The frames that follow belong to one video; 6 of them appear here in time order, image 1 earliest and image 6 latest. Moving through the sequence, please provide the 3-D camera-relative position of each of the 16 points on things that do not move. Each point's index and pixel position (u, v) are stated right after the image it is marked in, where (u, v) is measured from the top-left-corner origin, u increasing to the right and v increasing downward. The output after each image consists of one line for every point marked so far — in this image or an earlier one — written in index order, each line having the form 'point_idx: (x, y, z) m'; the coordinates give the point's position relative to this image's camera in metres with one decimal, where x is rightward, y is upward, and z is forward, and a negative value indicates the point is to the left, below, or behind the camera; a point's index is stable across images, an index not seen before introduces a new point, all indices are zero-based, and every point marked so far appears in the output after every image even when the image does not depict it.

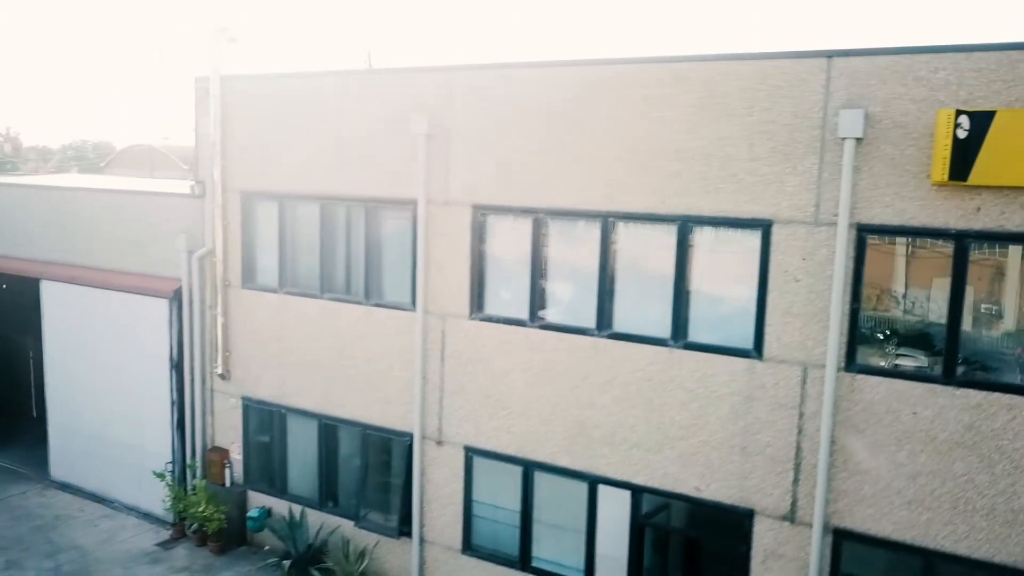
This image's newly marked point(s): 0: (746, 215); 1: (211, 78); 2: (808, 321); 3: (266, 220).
0: (+2.1, +0.6, +7.5) m
1: (-3.7, +2.6, +10.5) m
2: (+2.6, -0.3, +7.3) m
3: (-3.0, +0.8, +10.5) m
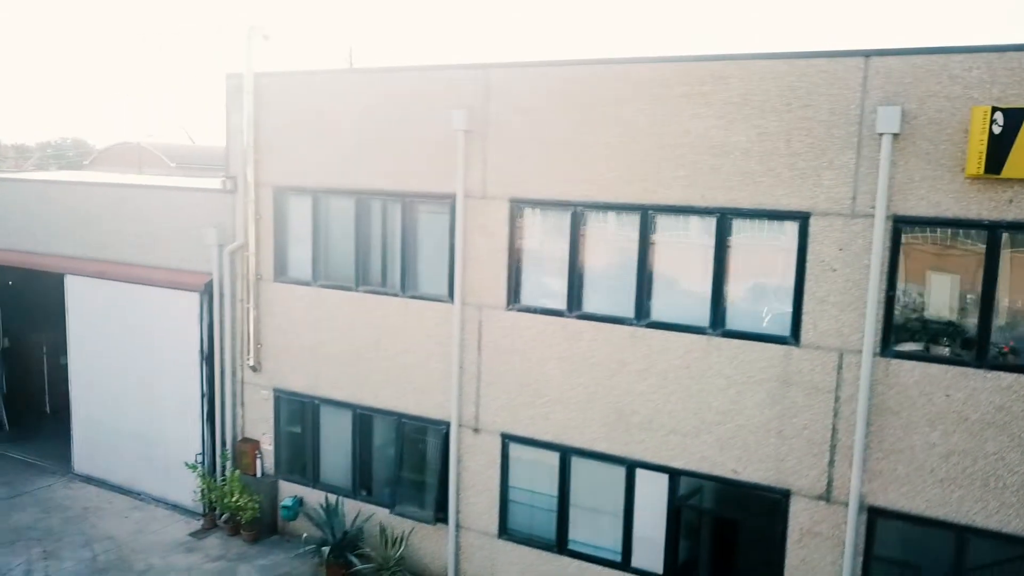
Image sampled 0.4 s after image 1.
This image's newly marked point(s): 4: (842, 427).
0: (+2.5, +0.7, +7.9) m
1: (-3.3, +2.6, +10.7) m
2: (+3.0, -0.2, +7.7) m
3: (-2.7, +0.9, +10.7) m
4: (+3.0, -1.2, +7.8) m
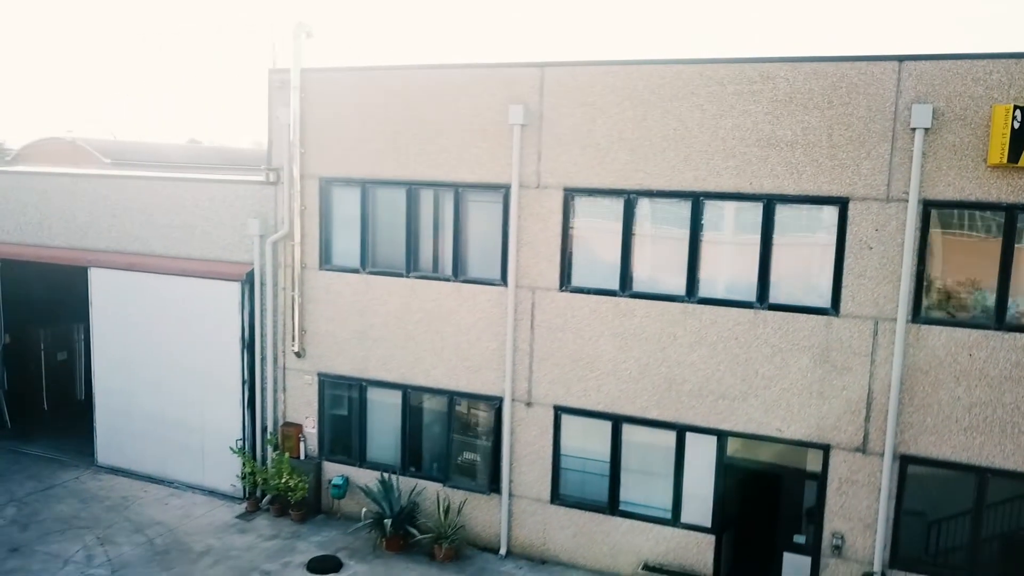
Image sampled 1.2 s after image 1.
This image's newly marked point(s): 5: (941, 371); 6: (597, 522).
0: (+3.3, +1.0, +8.9) m
1: (-2.9, +2.8, +11.1) m
2: (+3.8, +0.1, +8.8) m
3: (-2.2, +1.1, +11.2) m
4: (+3.8, -1.0, +8.9) m
5: (+4.4, -0.8, +8.6) m
6: (+1.0, -2.8, +10.2) m
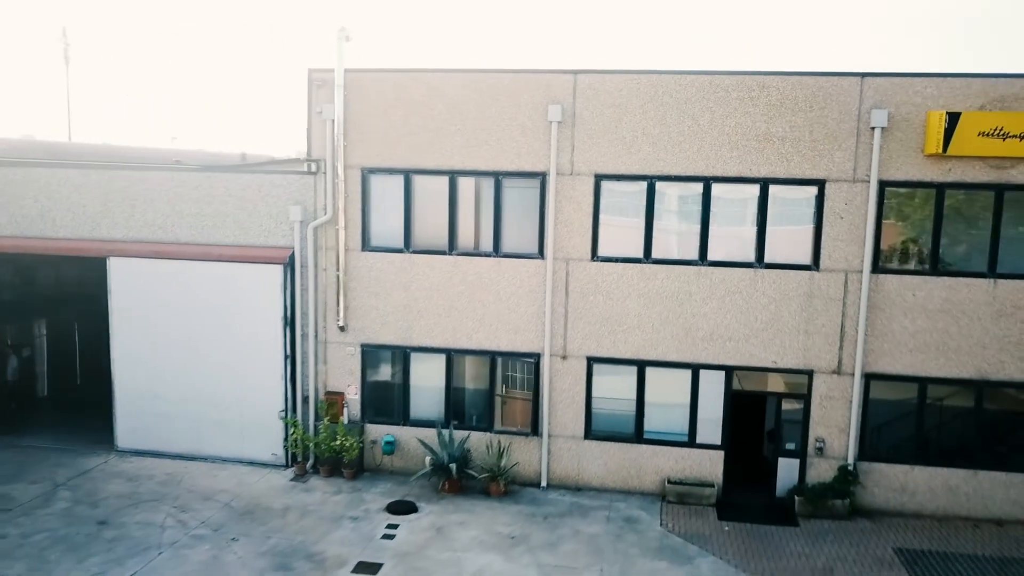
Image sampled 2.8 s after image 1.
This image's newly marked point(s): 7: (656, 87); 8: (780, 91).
0: (+4.0, +1.5, +11.6) m
1: (-2.5, +3.1, +12.3) m
2: (+4.6, +0.6, +11.6) m
3: (-1.8, +1.4, +12.5) m
4: (+4.6, -0.5, +11.7) m
5: (+5.2, -0.3, +11.6) m
6: (+1.6, -2.3, +12.3) m
7: (+2.0, +2.7, +11.7) m
8: (+3.6, +2.6, +11.5) m
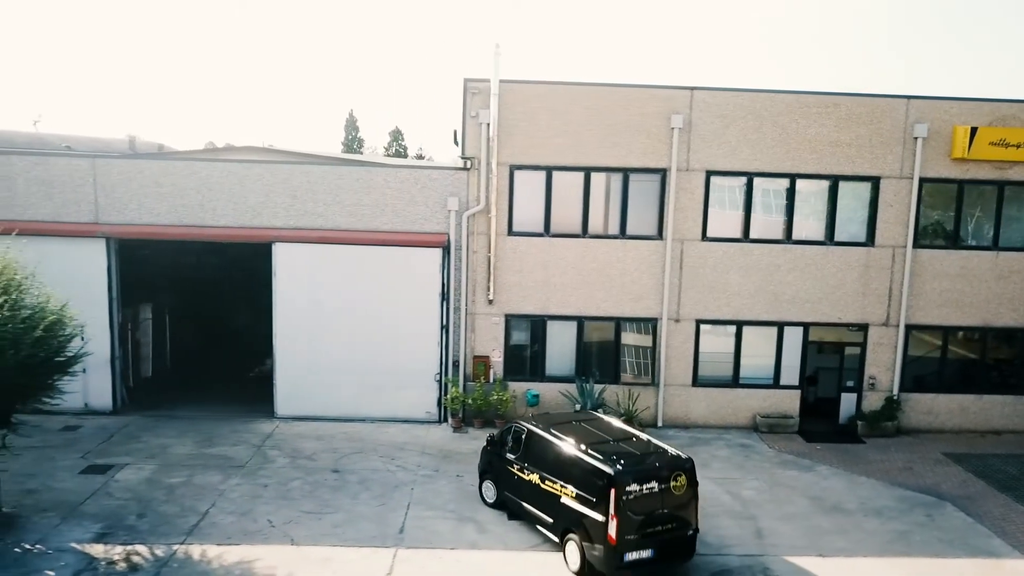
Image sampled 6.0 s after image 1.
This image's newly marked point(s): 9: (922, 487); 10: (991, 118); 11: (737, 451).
0: (+6.2, +2.0, +15.0) m
1: (-0.4, +3.4, +14.4) m
2: (+6.8, +1.1, +15.1) m
3: (+0.3, +1.8, +14.8) m
4: (+6.8, 0.0, +15.2) m
5: (+7.4, +0.3, +15.3) m
6: (+3.8, -1.9, +15.4) m
7: (+4.2, +3.2, +14.7) m
8: (+5.8, +3.1, +14.8) m
9: (+6.2, -3.0, +13.0) m
10: (+8.3, +3.0, +14.9) m
11: (+3.7, -2.7, +14.3) m
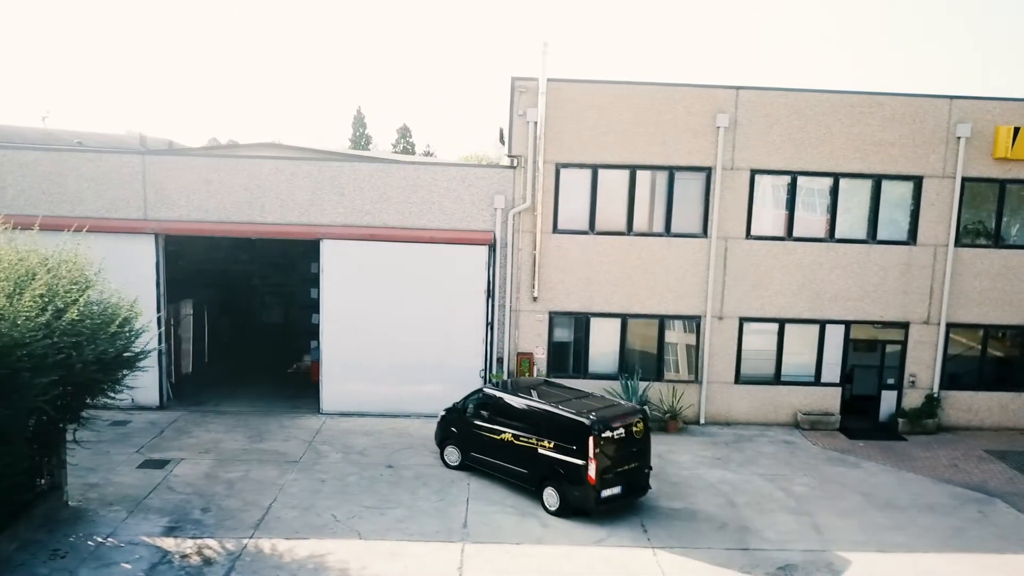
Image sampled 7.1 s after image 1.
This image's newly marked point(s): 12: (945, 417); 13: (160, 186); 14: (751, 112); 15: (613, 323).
0: (+7.0, +2.0, +15.1) m
1: (+0.4, +3.5, +14.5) m
2: (+7.6, +1.1, +15.2) m
3: (+1.1, +1.8, +14.9) m
4: (+7.6, +0.1, +15.4) m
5: (+8.2, +0.3, +15.4) m
6: (+4.6, -1.9, +15.5) m
7: (+5.0, +3.2, +14.8) m
8: (+6.6, +3.1, +14.9) m
9: (+7.0, -3.0, +13.1) m
10: (+9.1, +3.0, +15.0) m
11: (+4.5, -2.7, +14.4) m
12: (+7.9, -2.4, +15.7) m
13: (-6.0, +1.8, +14.7) m
14: (+4.1, +3.0, +14.8) m
15: (+1.8, -0.6, +15.3) m
